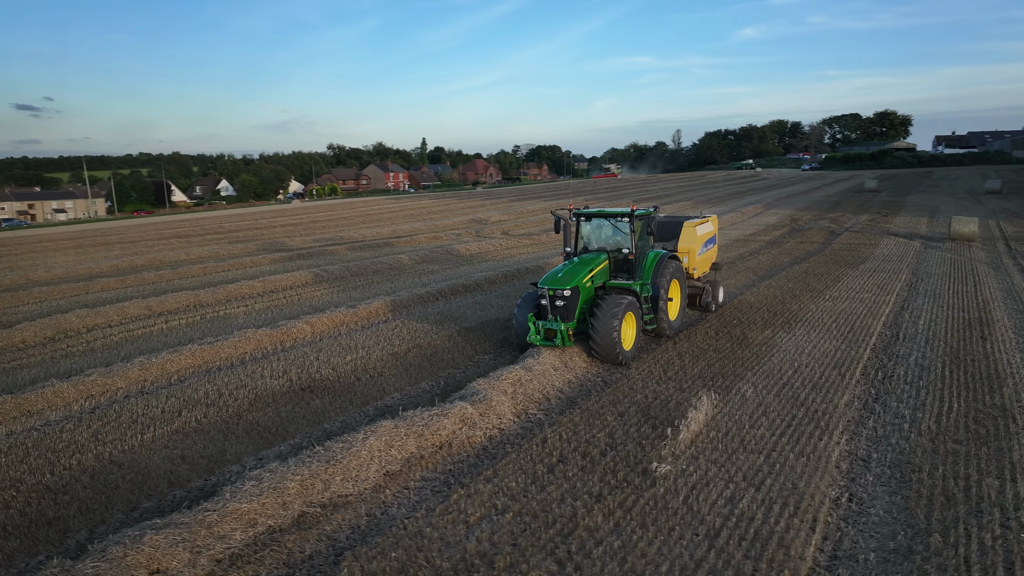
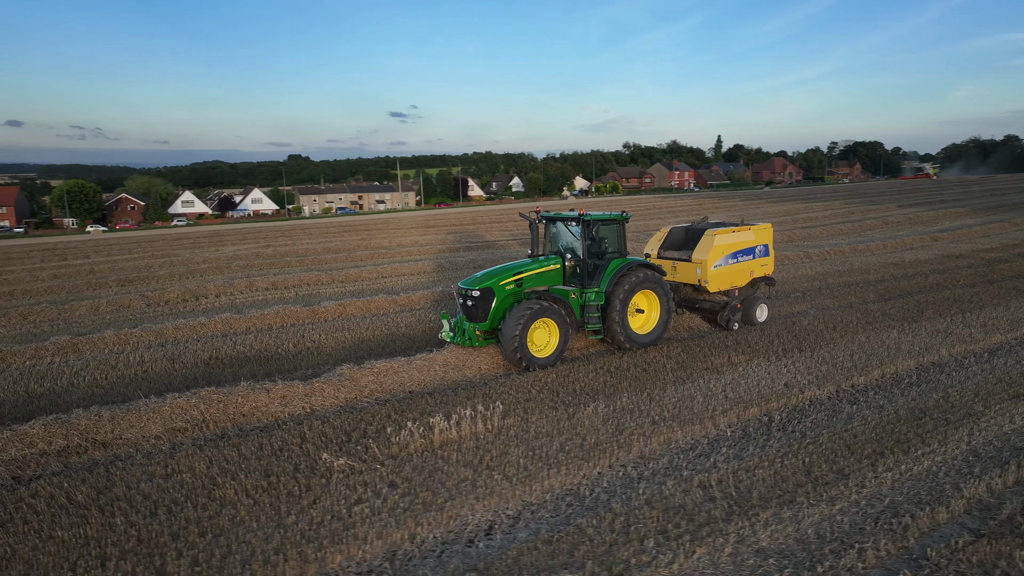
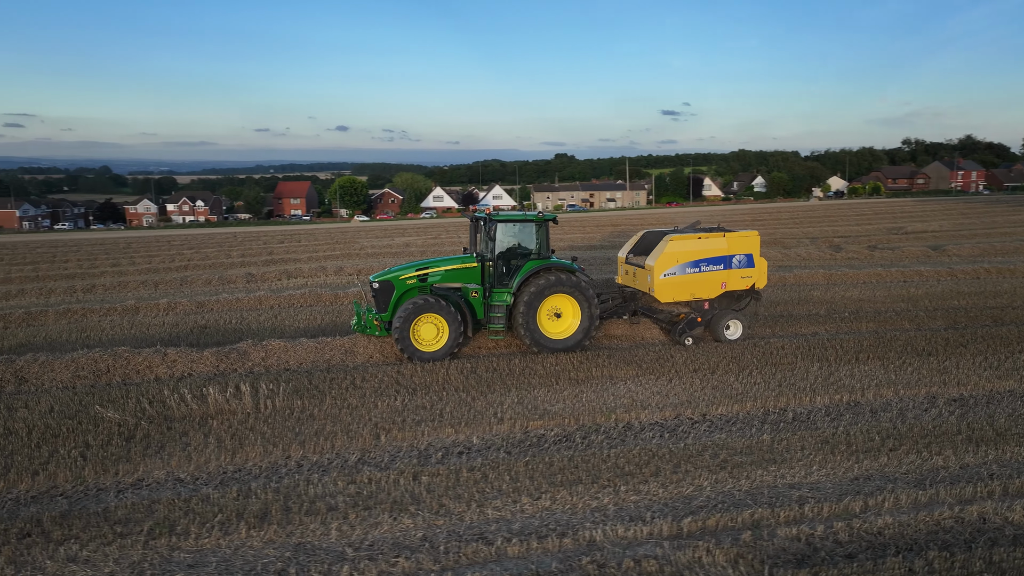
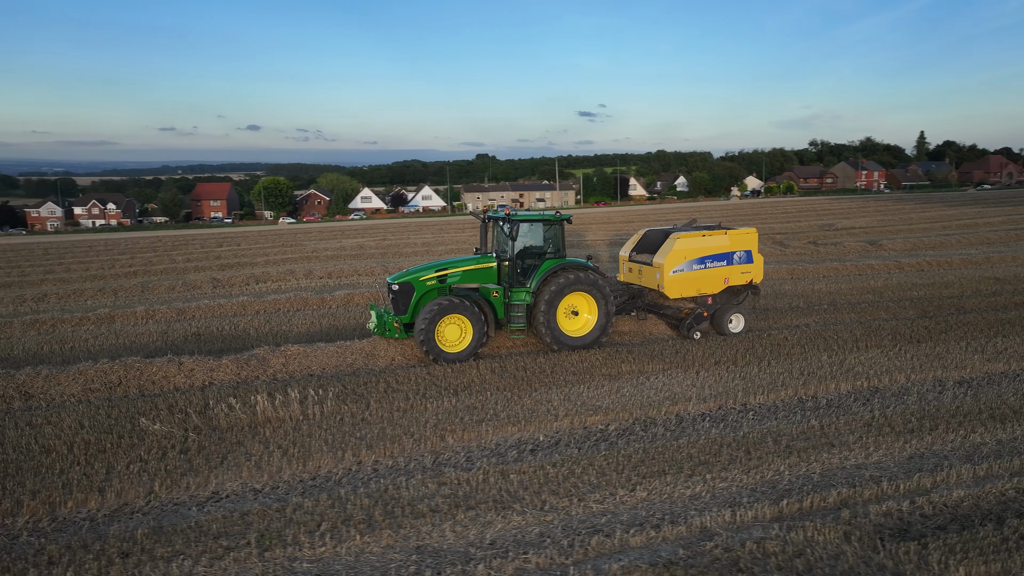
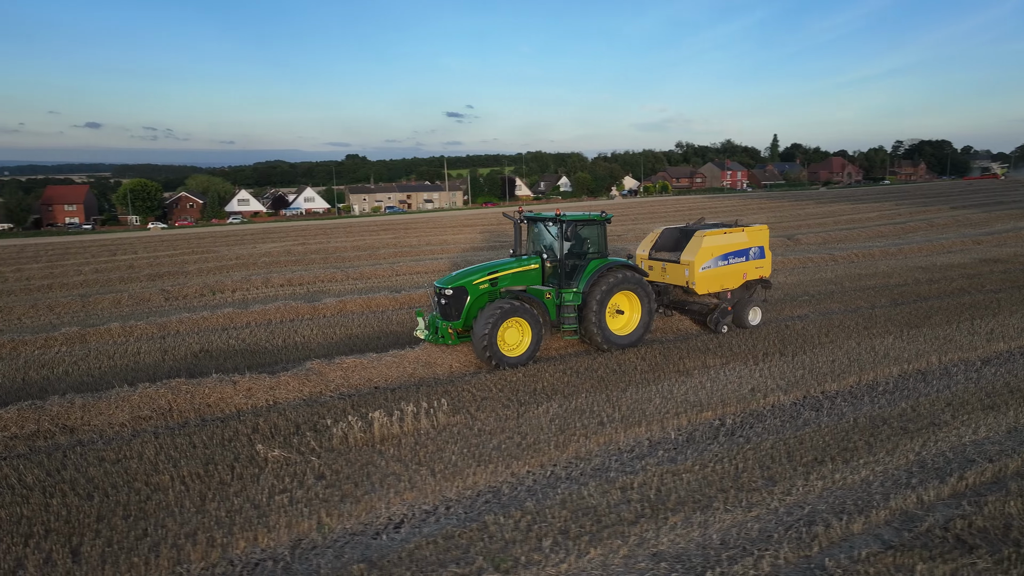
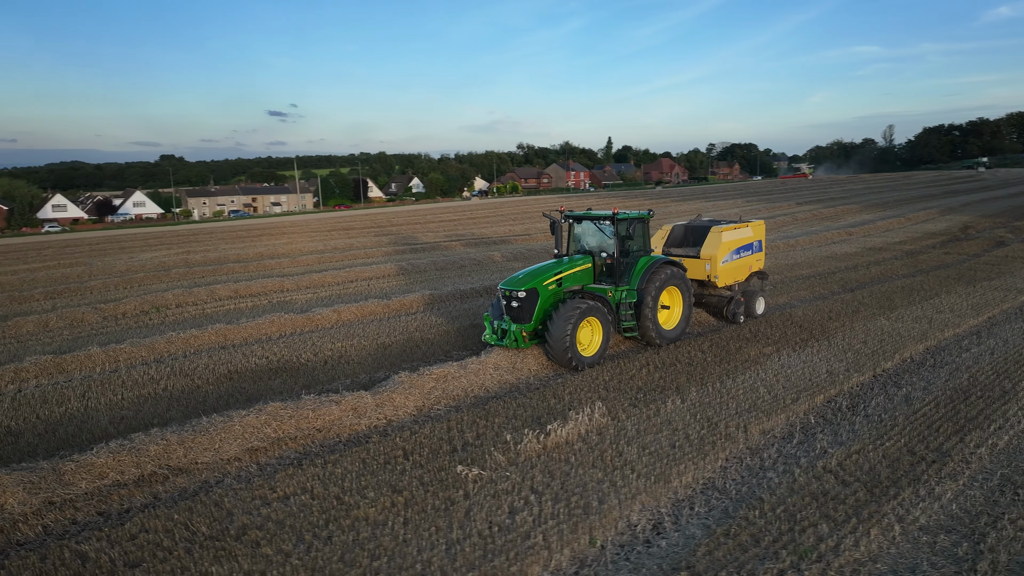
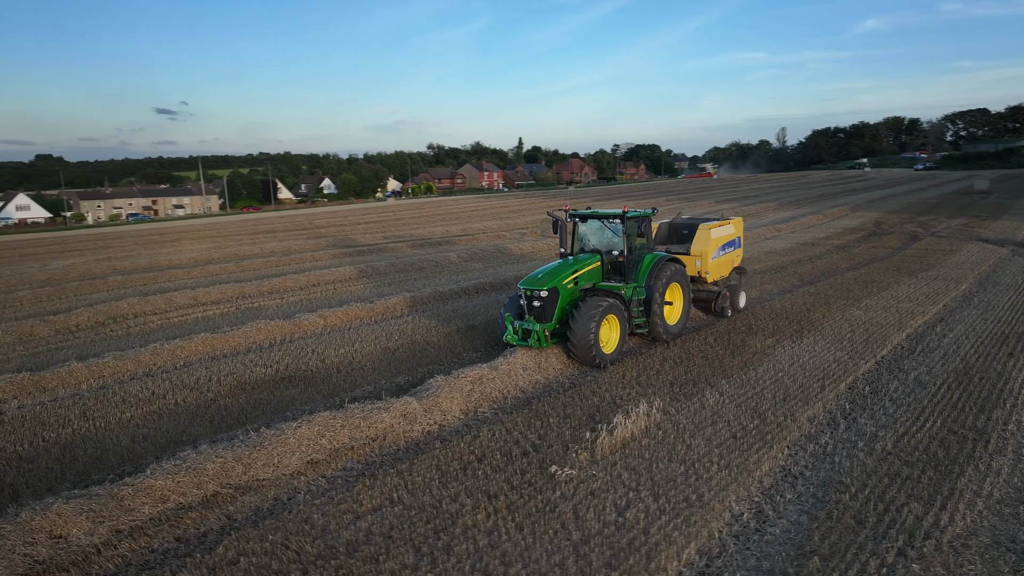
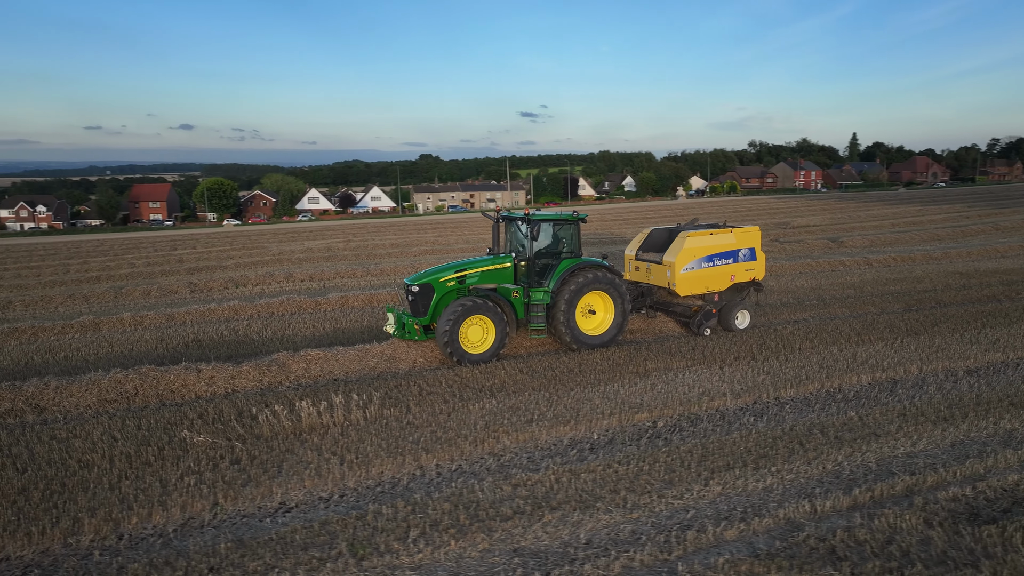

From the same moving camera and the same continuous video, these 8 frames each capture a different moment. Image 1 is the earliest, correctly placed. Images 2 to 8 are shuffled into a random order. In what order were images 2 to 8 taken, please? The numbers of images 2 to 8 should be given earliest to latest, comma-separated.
7, 6, 2, 5, 8, 4, 3
